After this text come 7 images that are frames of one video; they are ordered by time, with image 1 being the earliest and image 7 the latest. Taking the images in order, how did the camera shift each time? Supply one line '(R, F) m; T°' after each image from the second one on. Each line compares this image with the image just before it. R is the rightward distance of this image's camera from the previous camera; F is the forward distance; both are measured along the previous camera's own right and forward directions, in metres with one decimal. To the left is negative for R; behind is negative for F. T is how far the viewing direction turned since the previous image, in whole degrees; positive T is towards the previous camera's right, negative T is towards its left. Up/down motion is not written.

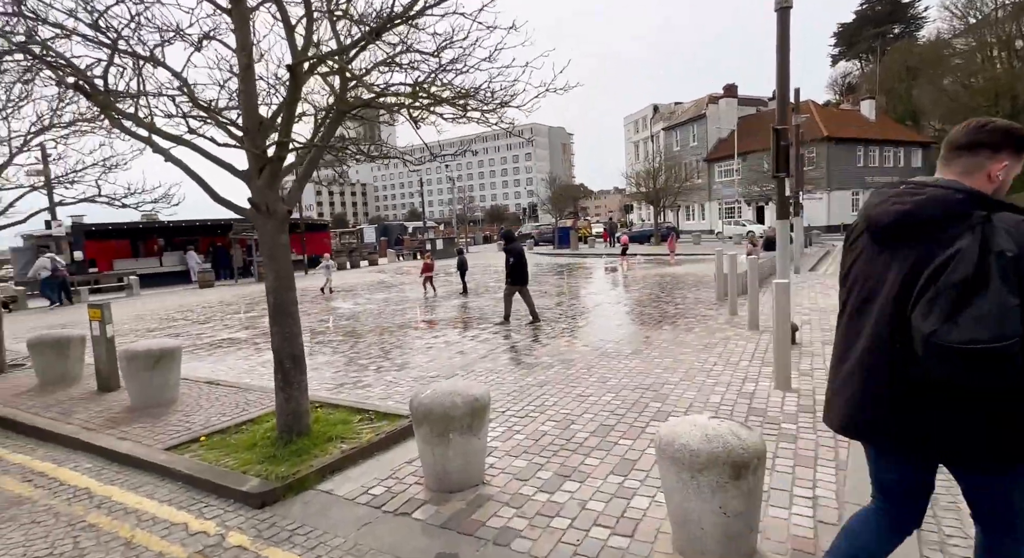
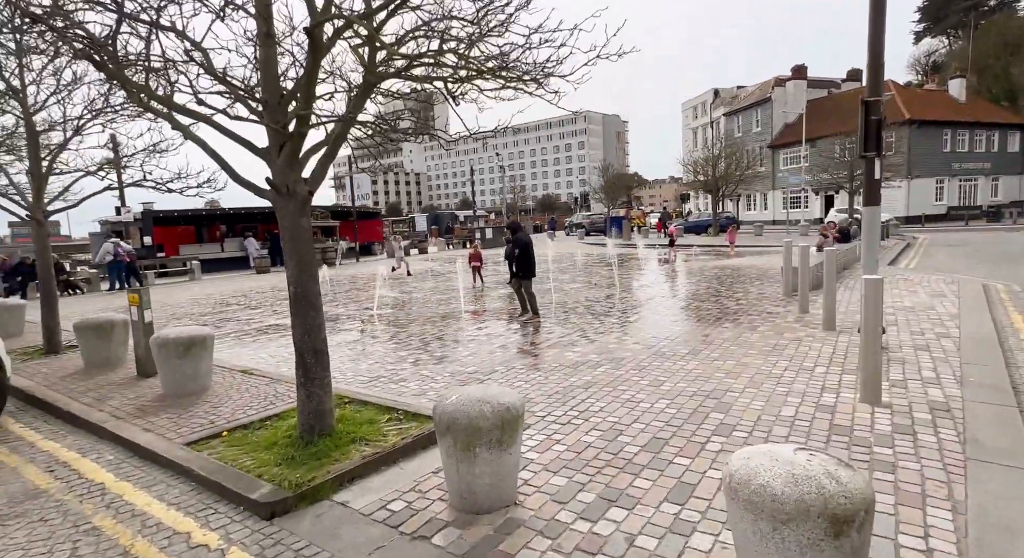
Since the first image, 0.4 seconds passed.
(+0.1, +0.5) m; -5°
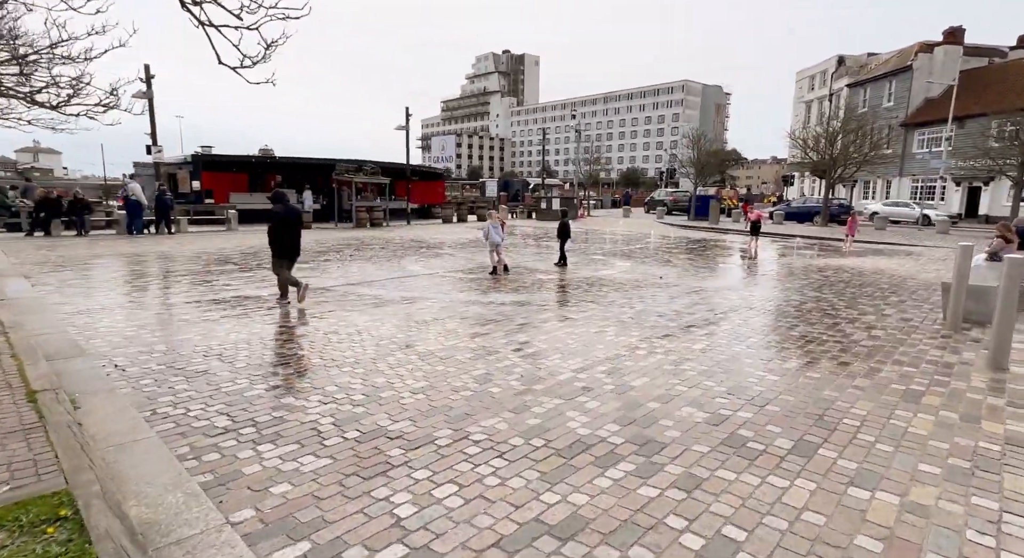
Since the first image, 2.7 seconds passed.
(+0.7, +3.1) m; -8°
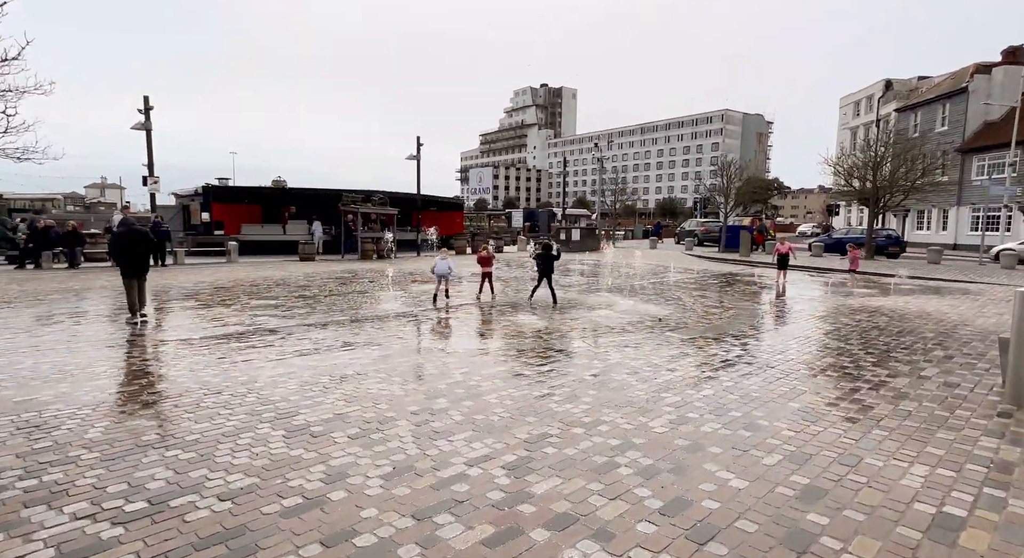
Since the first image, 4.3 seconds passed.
(+1.2, +1.4) m; -4°
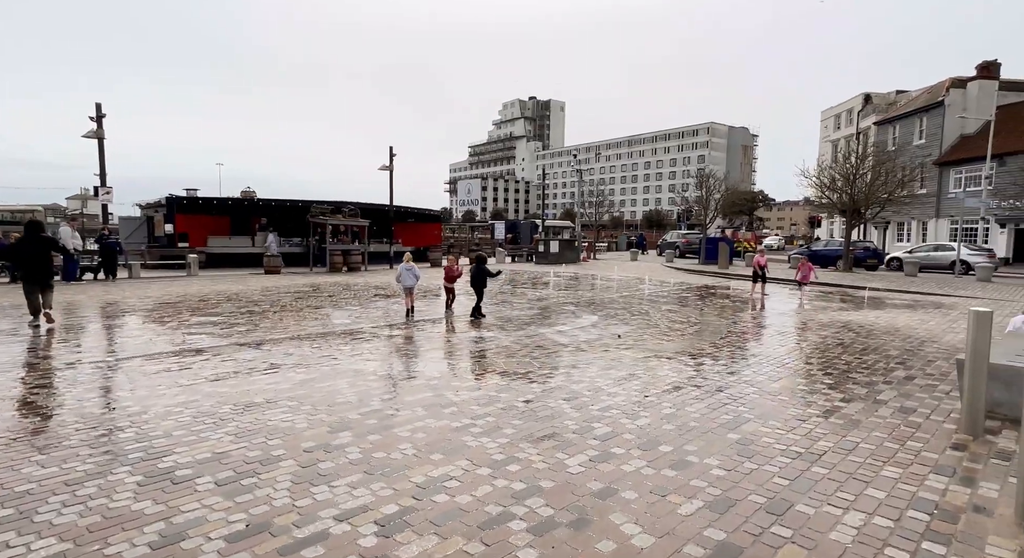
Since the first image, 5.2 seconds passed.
(+0.7, +0.5) m; +1°
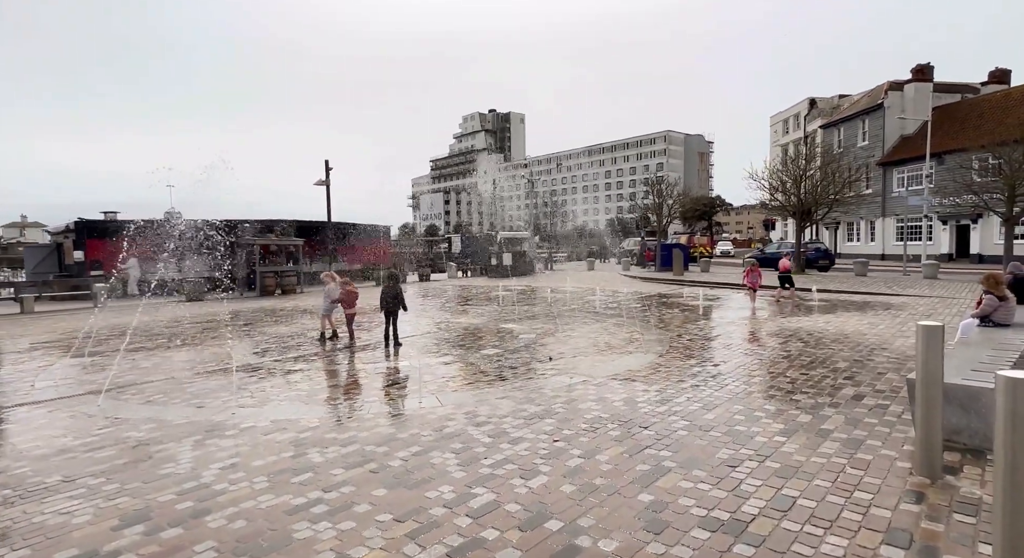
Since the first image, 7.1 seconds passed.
(+0.9, +1.1) m; +3°
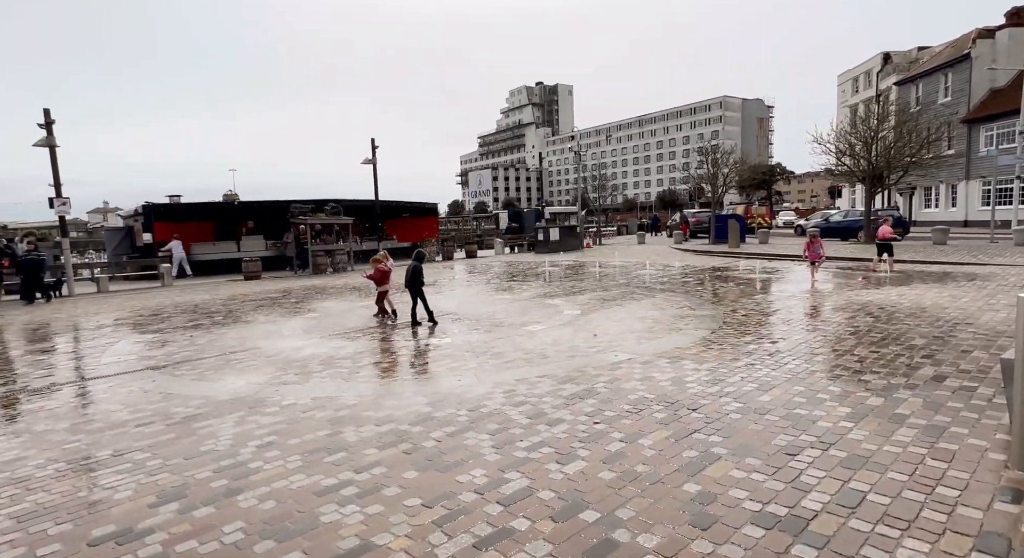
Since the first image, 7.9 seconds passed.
(+0.1, +0.3) m; -5°
